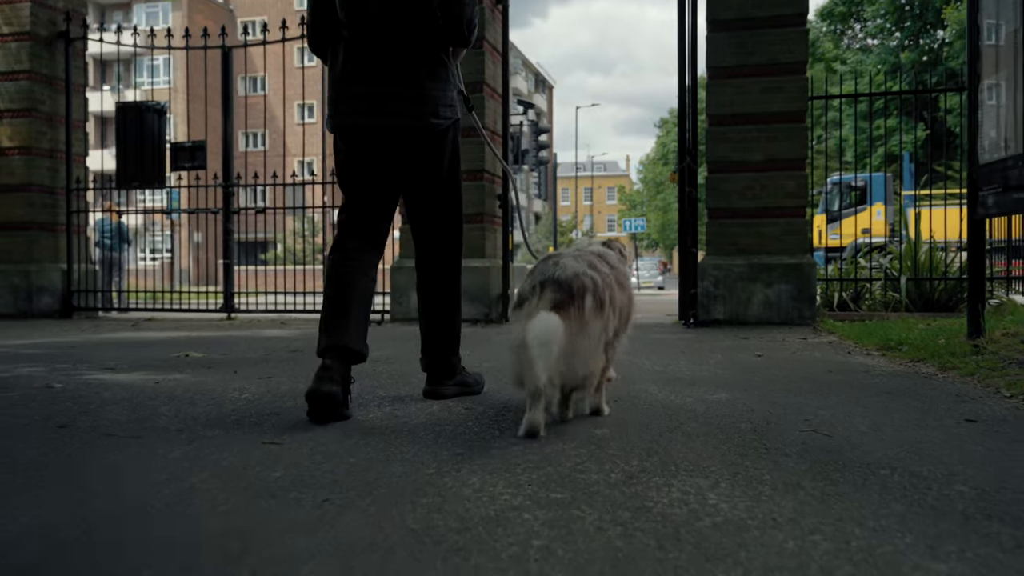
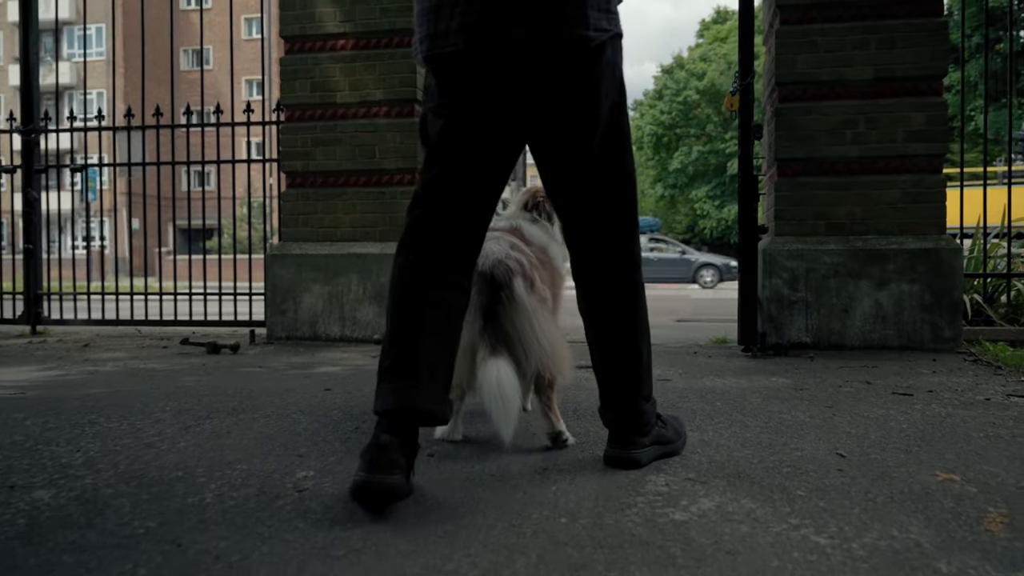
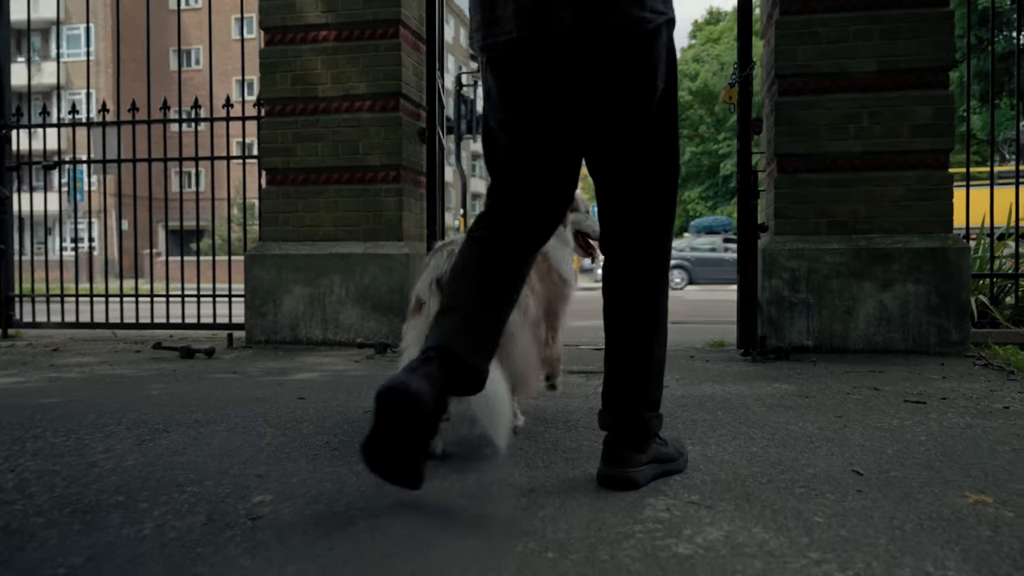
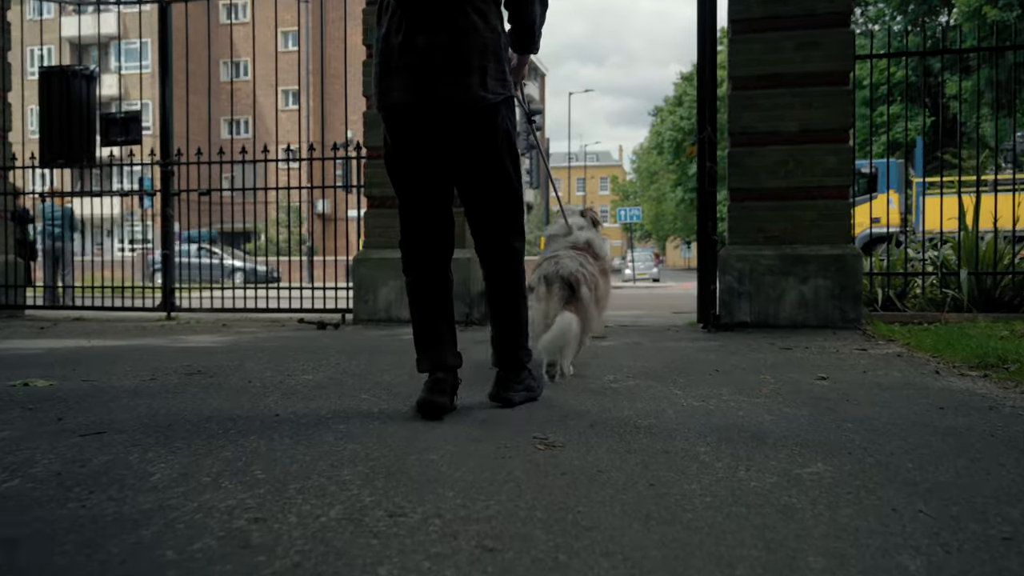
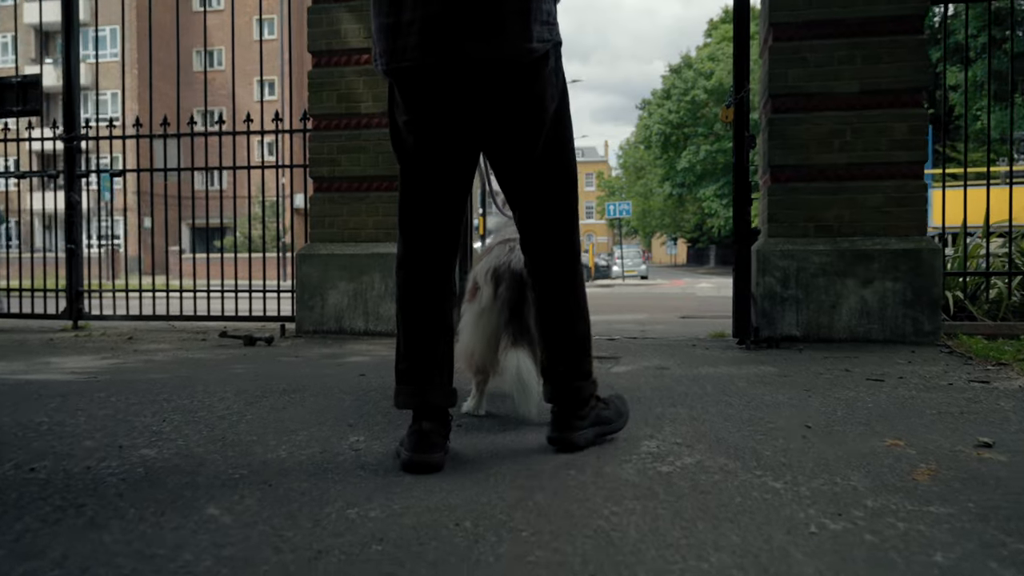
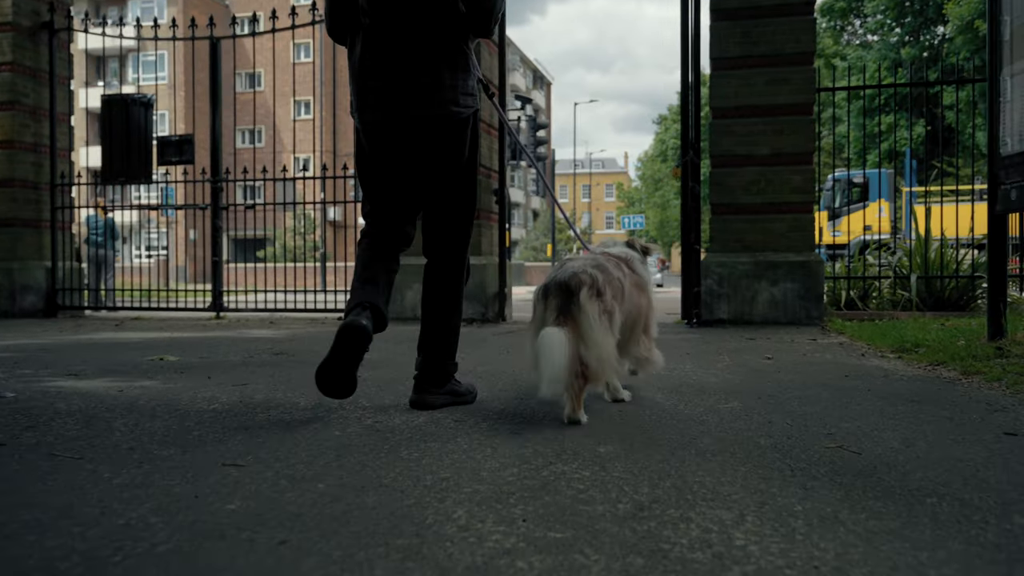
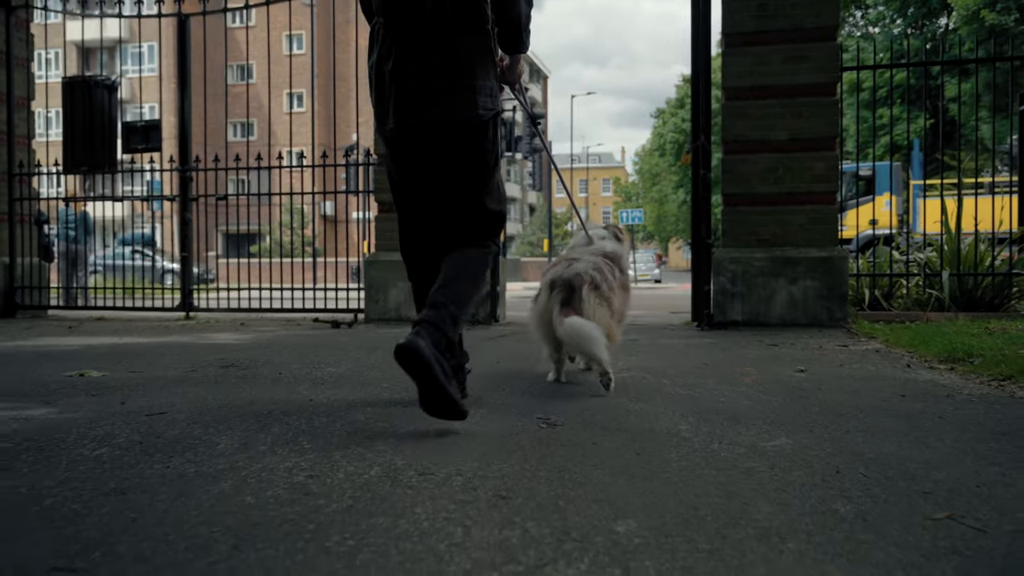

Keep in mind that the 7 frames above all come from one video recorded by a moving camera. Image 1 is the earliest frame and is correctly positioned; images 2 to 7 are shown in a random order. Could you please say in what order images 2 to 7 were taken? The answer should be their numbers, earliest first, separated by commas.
6, 7, 4, 5, 2, 3
